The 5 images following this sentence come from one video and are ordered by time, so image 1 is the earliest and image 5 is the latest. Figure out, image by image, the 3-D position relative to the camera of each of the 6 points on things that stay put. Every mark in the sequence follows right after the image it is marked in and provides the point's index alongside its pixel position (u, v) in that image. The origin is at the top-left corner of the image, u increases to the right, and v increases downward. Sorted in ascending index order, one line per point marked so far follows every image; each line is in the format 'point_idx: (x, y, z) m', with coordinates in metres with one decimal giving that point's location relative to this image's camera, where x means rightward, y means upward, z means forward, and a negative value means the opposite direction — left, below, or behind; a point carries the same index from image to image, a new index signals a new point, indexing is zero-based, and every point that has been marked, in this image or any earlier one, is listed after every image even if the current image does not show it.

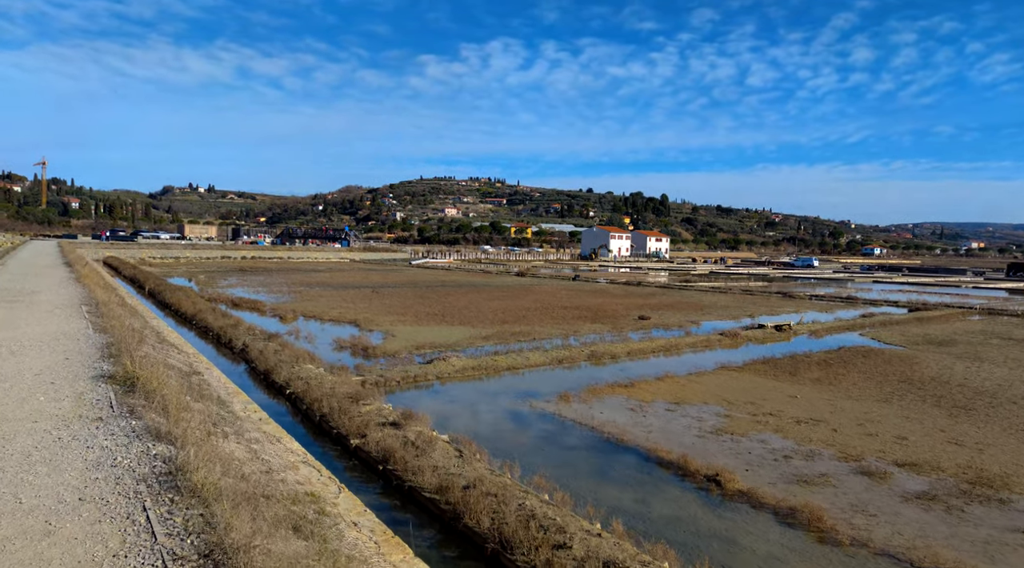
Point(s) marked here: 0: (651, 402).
0: (+2.5, -2.2, +12.5) m
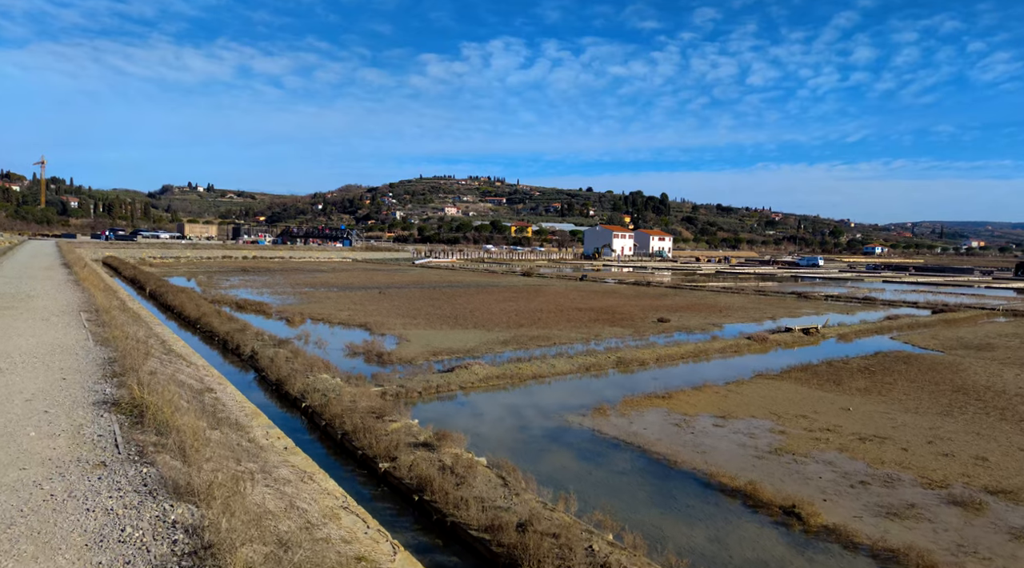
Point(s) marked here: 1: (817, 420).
0: (+3.1, -2.2, +11.6) m
1: (+5.0, -2.2, +11.4) m
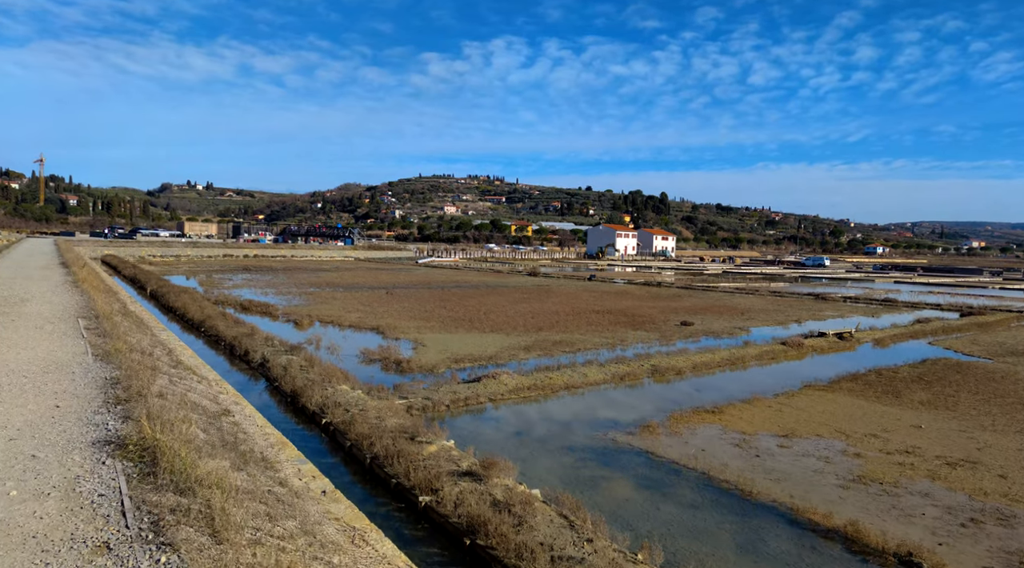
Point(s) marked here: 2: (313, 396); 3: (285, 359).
0: (+3.7, -2.3, +10.5) m
1: (+5.7, -2.3, +10.3) m
2: (-3.4, -1.9, +11.8) m
3: (-4.9, -1.6, +15.0) m
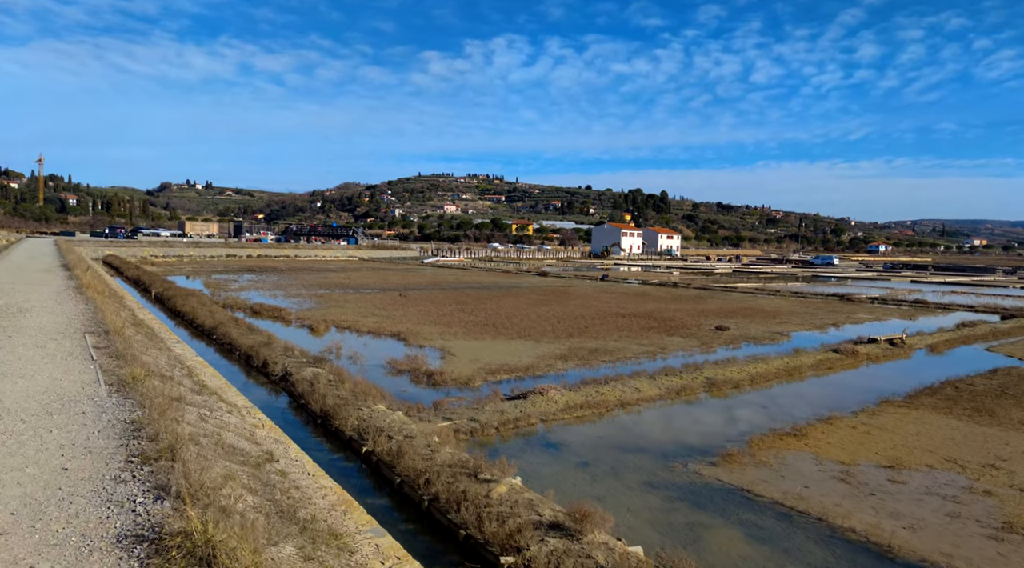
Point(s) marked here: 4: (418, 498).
0: (+4.6, -2.5, +9.2) m
1: (+6.6, -2.5, +9.0) m
2: (-2.5, -2.1, +10.5) m
3: (-4.0, -1.8, +13.7) m
4: (-1.1, -2.4, +7.7) m
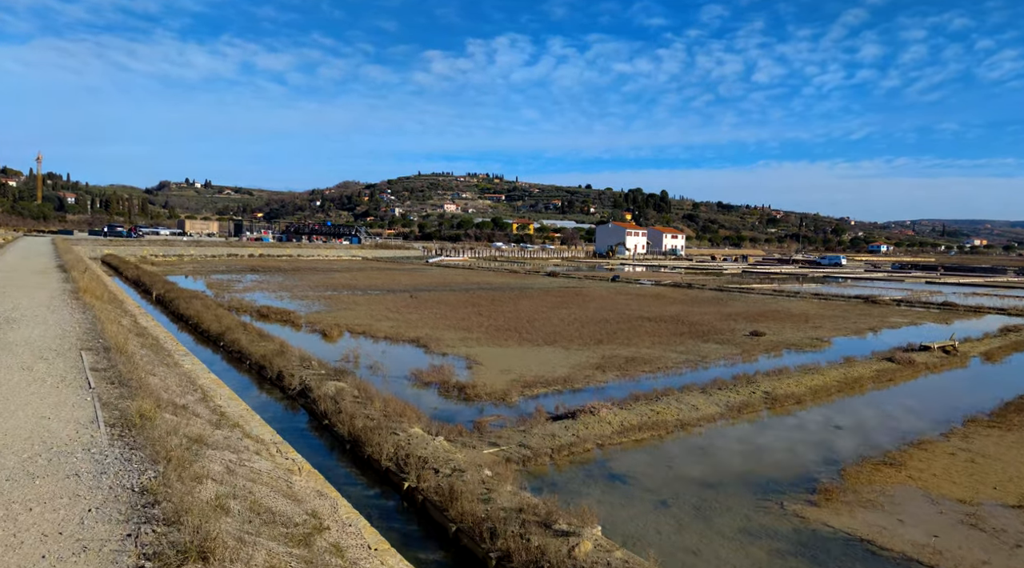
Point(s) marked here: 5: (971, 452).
0: (+5.4, -2.6, +7.9) m
1: (+7.4, -2.6, +7.7) m
2: (-1.7, -2.2, +9.2) m
3: (-3.2, -1.9, +12.4) m
4: (-0.3, -2.5, +6.4) m
5: (+6.7, -2.5, +10.2) m
